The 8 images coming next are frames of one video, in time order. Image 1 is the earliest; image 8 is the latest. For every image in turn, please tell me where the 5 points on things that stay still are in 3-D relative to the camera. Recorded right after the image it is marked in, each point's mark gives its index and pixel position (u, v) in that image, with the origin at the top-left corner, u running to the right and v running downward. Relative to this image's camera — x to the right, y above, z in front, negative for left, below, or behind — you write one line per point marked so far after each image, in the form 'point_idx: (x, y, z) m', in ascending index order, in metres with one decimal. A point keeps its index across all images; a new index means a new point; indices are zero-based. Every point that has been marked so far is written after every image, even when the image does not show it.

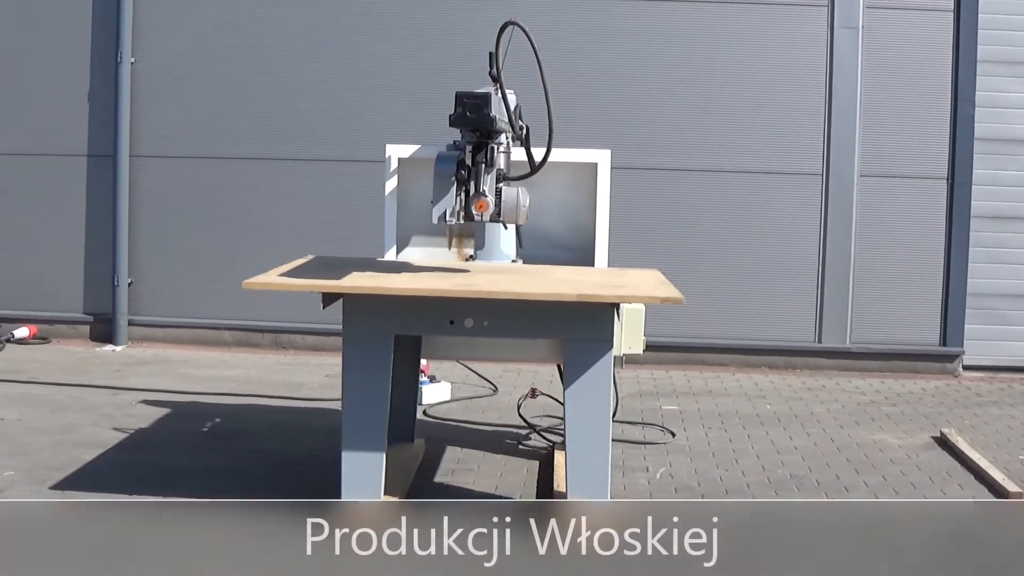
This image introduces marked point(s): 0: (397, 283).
0: (-0.4, 0.0, +3.4) m
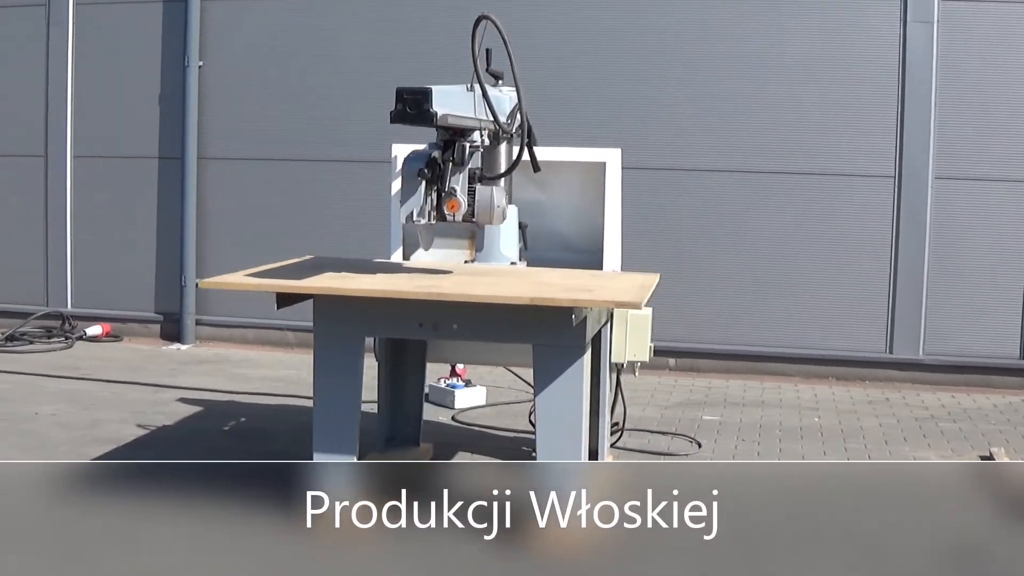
0: (-0.5, 0.0, +3.3) m
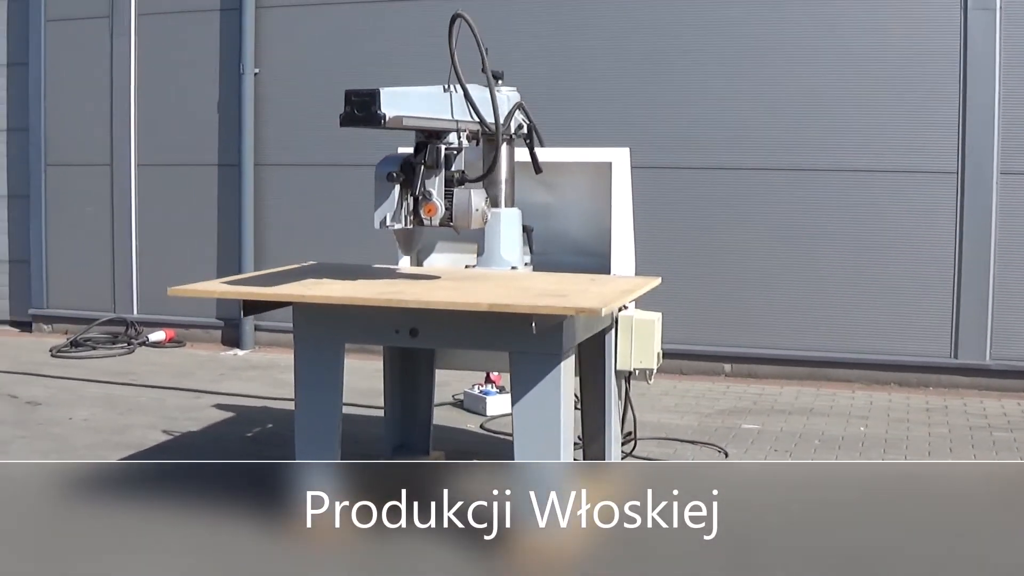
0: (-0.5, 0.0, +3.3) m
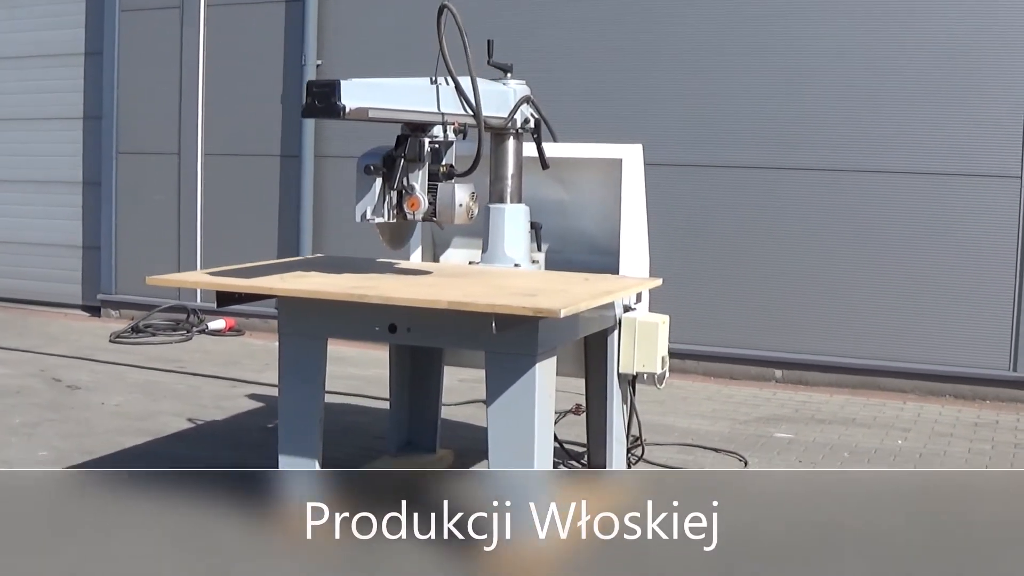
0: (-0.6, 0.0, +3.2) m
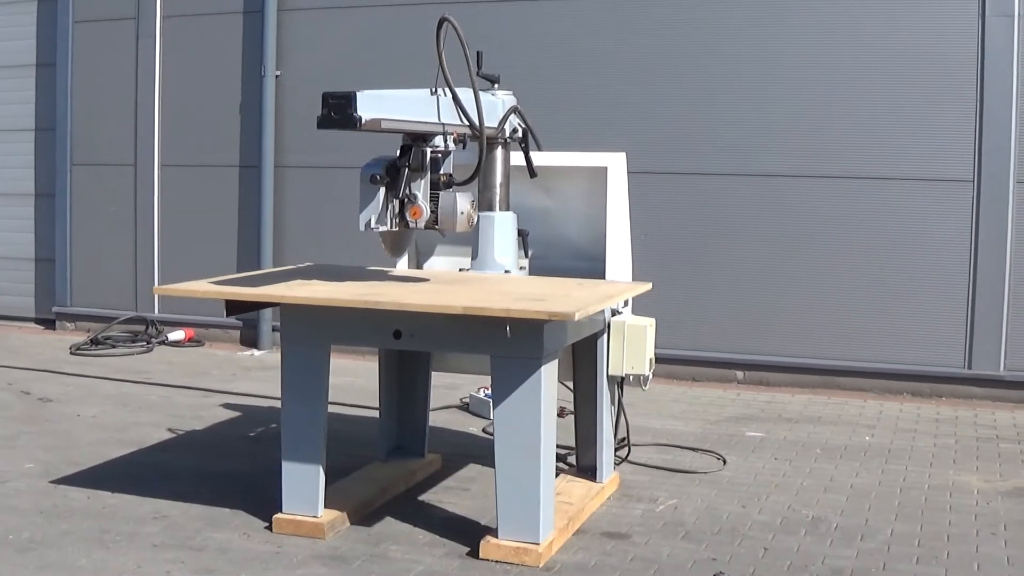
0: (-0.6, 0.0, +3.3) m
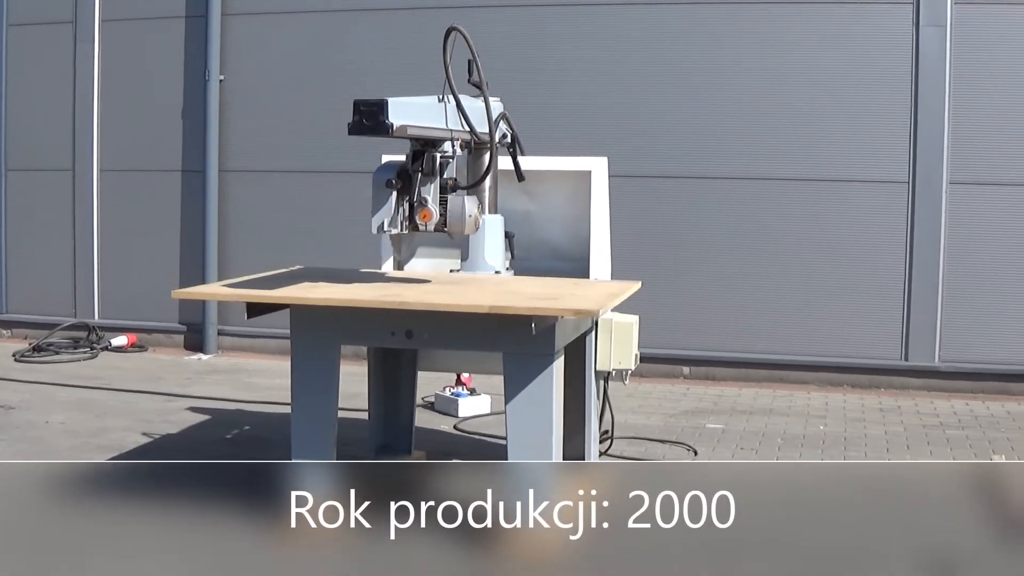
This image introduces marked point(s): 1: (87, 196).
0: (-0.5, 0.0, +3.4) m
1: (-3.3, +0.7, +8.7) m
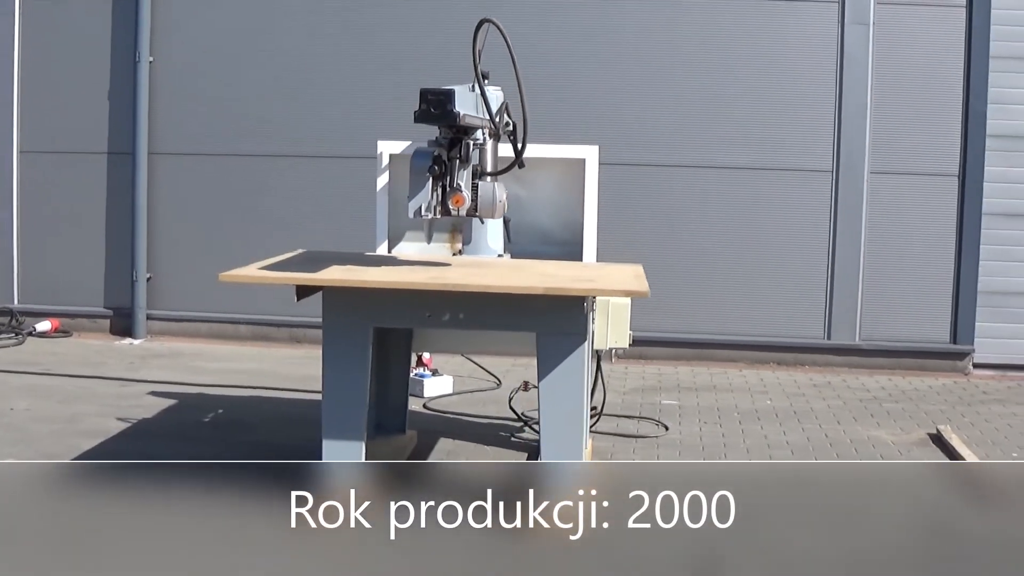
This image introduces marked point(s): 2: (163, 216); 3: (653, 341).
0: (-0.4, 0.0, +3.5) m
1: (-3.8, +0.9, +8.5) m
2: (-2.6, +0.6, +8.4) m
3: (+1.0, -0.4, +7.5) m
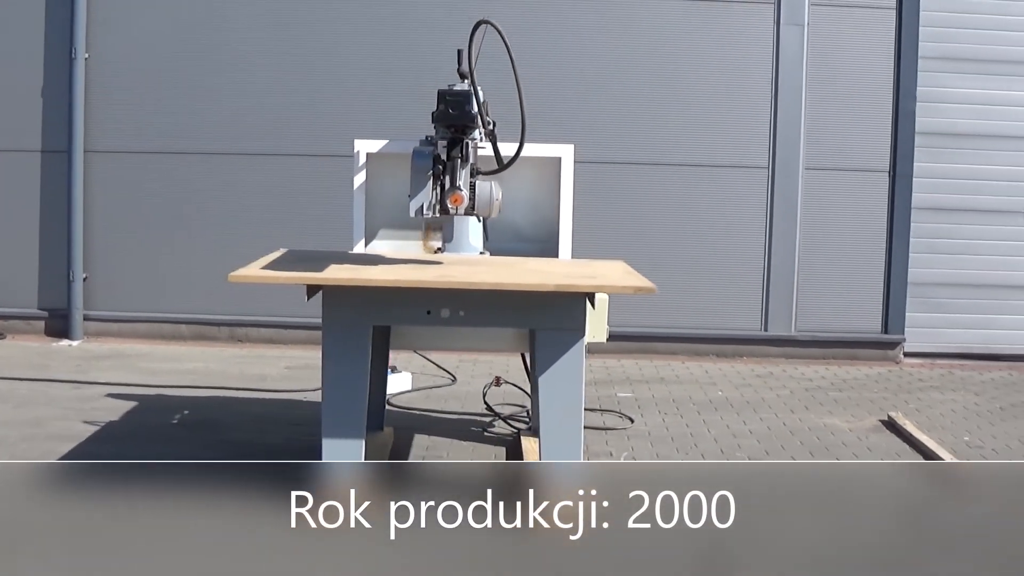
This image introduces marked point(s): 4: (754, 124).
0: (-0.4, 0.0, +3.5) m
1: (-4.3, +0.8, +8.2) m
2: (-3.0, +0.5, +8.2) m
3: (+0.6, -0.3, +7.7) m
4: (+1.6, +1.1, +7.6) m
